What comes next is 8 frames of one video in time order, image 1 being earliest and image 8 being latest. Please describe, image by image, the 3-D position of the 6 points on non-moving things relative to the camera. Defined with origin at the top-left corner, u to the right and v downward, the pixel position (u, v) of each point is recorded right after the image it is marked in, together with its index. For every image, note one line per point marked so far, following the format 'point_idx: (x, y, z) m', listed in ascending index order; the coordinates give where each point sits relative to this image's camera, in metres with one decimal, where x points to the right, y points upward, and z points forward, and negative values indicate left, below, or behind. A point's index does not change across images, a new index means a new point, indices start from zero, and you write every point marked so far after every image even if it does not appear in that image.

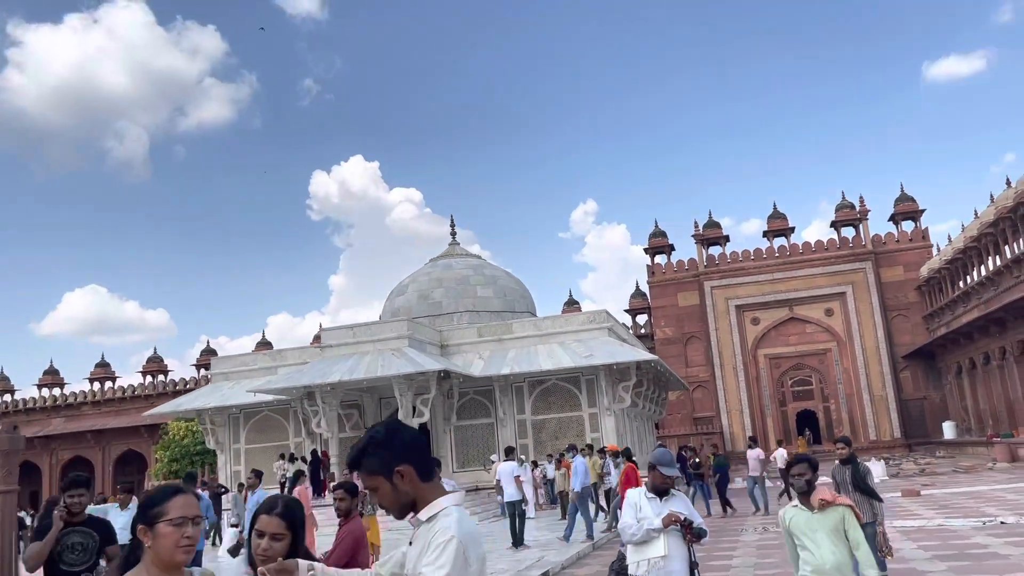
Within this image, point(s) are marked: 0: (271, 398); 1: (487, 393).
0: (-5.2, -2.4, +17.7) m
1: (-0.6, -2.3, +17.7) m
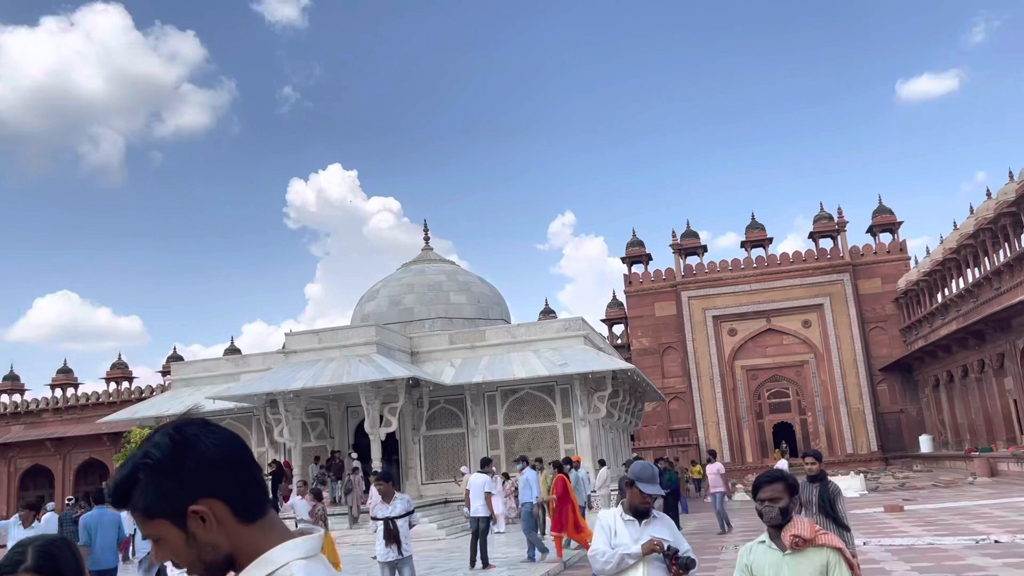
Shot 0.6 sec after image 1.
0: (-5.8, -2.4, +17.0) m
1: (-1.1, -2.4, +17.1) m
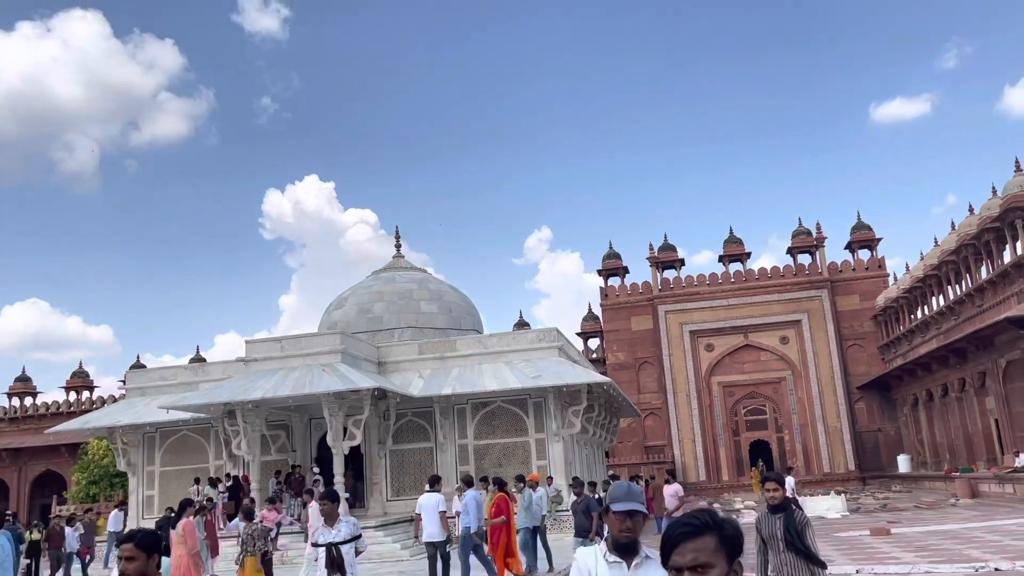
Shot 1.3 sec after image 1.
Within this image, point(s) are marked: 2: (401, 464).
0: (-6.3, -2.5, +16.1) m
1: (-1.7, -2.5, +16.4) m
2: (-2.2, -3.5, +16.2) m
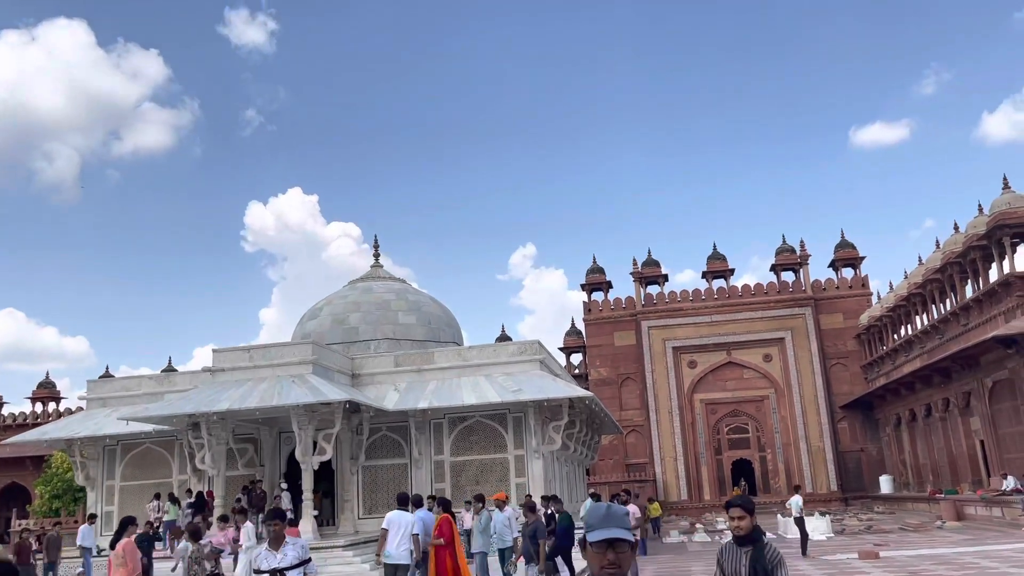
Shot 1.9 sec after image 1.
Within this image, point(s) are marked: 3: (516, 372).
0: (-6.8, -2.6, +15.4) m
1: (-2.1, -2.7, +15.8) m
2: (-2.6, -3.6, +15.6) m
3: (+0.1, -1.6, +16.0) m
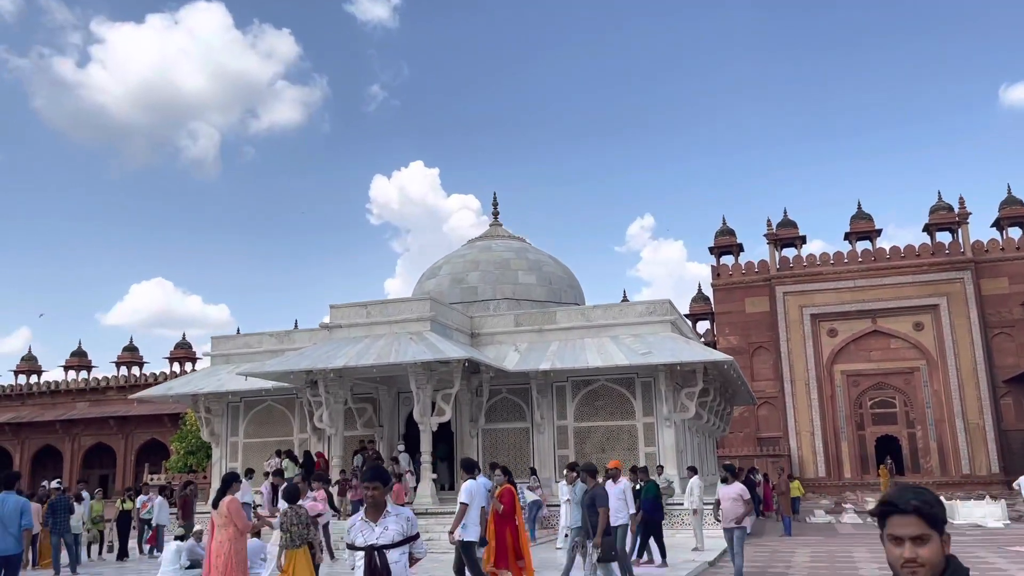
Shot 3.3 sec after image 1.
0: (-4.4, -1.8, +15.3) m
1: (+0.2, -1.9, +15.0) m
2: (-0.3, -2.8, +14.9) m
3: (+2.4, -0.8, +14.9) m
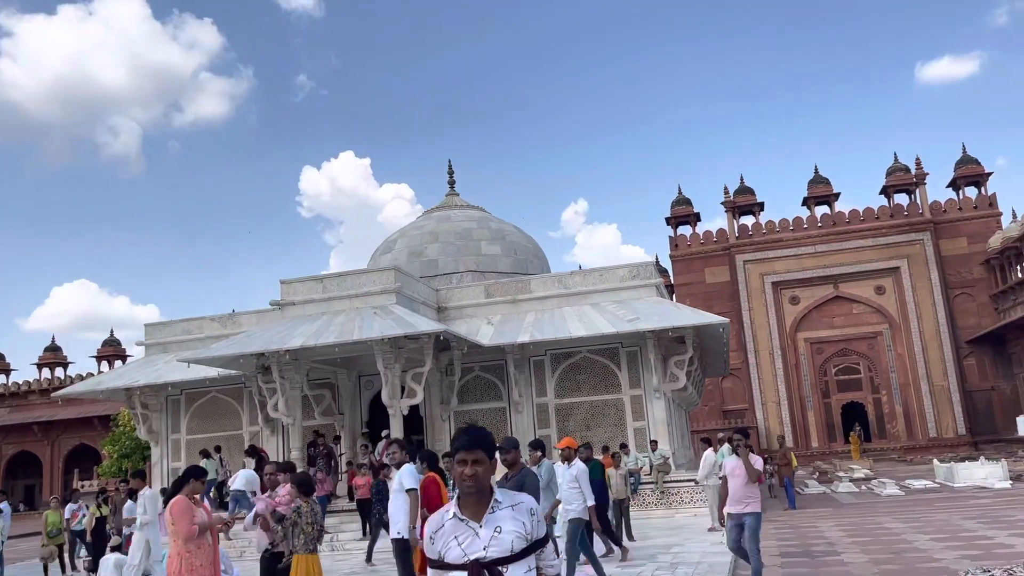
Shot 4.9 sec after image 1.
0: (-4.9, -1.4, +13.6) m
1: (-0.3, -1.4, +13.7) m
2: (-0.7, -2.3, +13.6) m
3: (+1.9, -0.2, +13.7) m
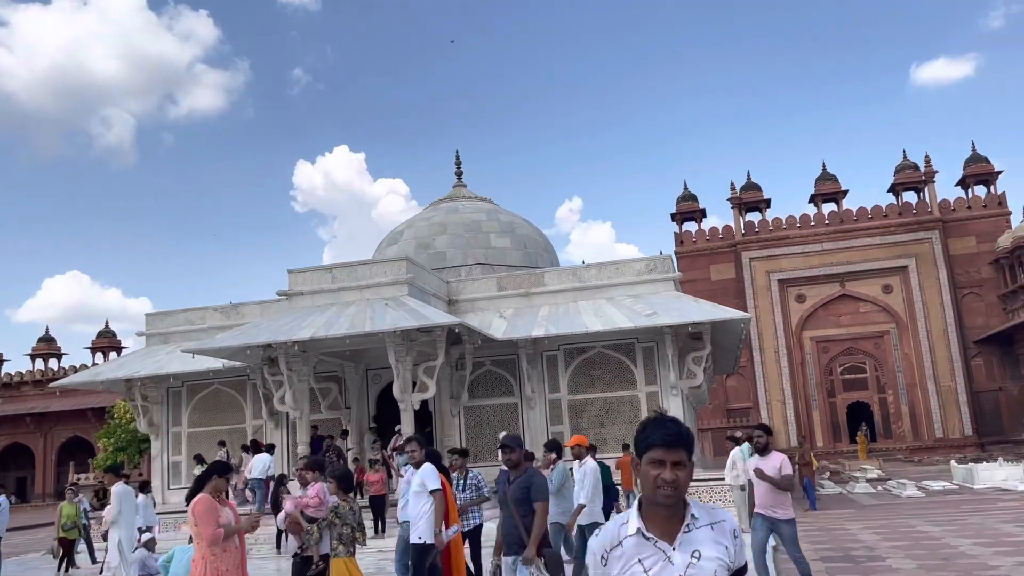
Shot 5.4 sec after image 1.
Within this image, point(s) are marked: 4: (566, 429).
0: (-4.7, -1.2, +13.2) m
1: (-0.1, -1.2, +13.3) m
2: (-0.5, -2.2, +13.2) m
3: (+2.1, -0.1, +13.4) m
4: (+0.9, -2.2, +13.0) m
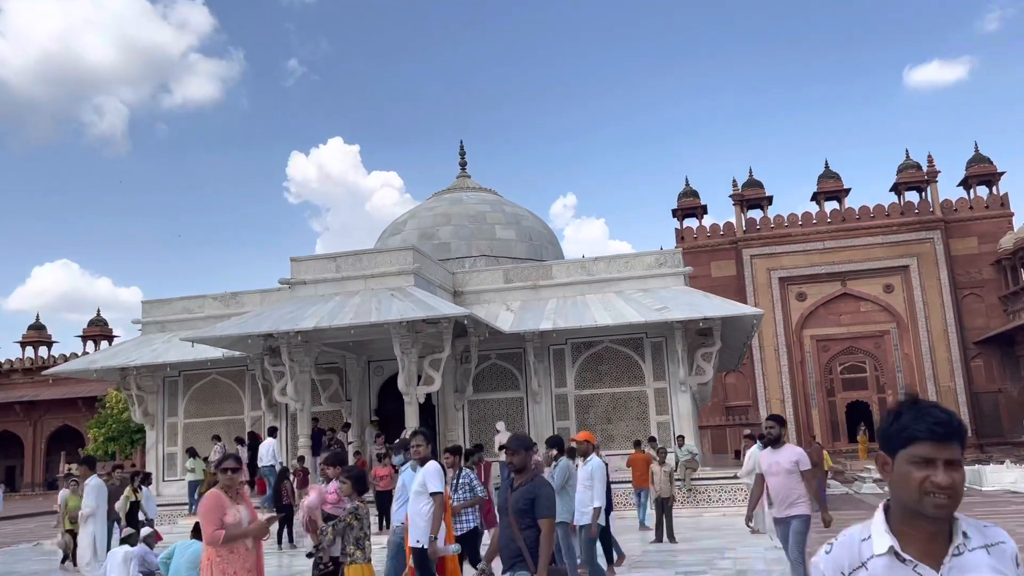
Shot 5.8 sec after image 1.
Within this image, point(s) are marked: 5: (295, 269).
0: (-4.6, -1.0, +13.0) m
1: (0.0, -1.1, +13.1) m
2: (-0.5, -2.0, +13.0) m
3: (+2.3, 0.0, +13.2) m
4: (+0.9, -2.1, +12.7) m
5: (-3.3, +0.3, +12.5) m
